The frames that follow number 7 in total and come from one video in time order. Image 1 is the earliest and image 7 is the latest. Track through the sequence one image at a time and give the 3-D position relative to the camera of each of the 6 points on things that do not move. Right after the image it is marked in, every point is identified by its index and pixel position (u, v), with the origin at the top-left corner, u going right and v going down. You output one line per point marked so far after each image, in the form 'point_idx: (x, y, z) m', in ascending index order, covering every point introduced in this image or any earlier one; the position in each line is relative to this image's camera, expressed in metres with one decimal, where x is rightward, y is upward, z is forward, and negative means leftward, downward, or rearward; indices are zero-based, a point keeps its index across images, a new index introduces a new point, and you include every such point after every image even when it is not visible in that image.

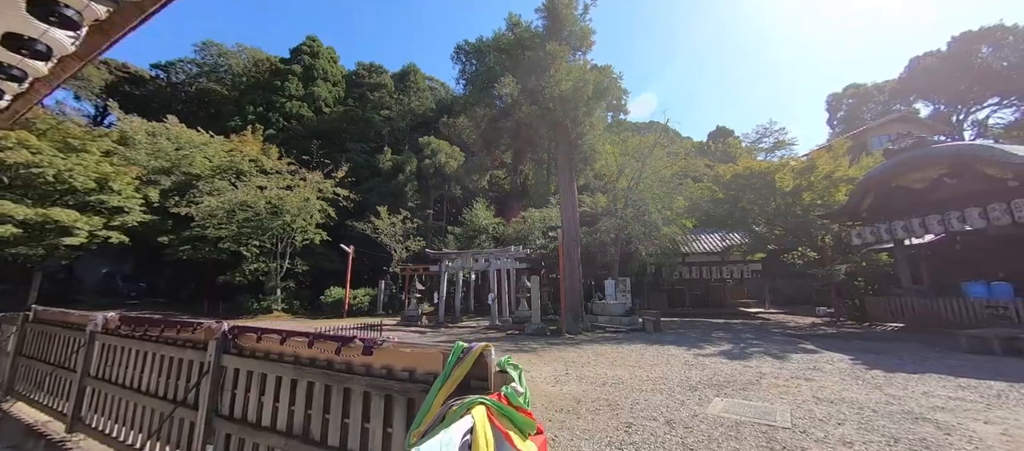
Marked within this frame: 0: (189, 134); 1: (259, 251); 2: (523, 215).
0: (-14.7, +4.1, +16.9) m
1: (-10.8, -1.0, +15.6) m
2: (+0.5, +0.6, +17.3) m
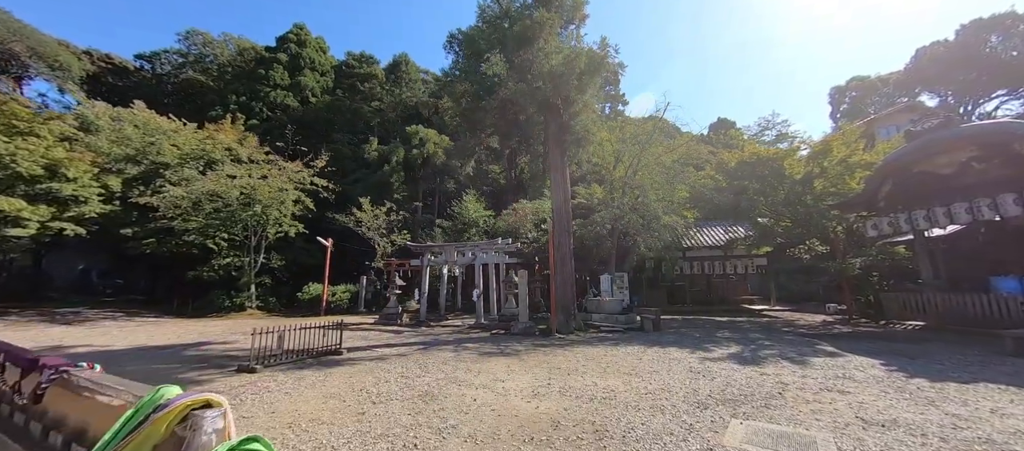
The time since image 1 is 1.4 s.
0: (-15.2, +4.5, +15.8) m
1: (-11.2, -0.7, +14.6) m
2: (+0.1, +0.9, +16.3) m
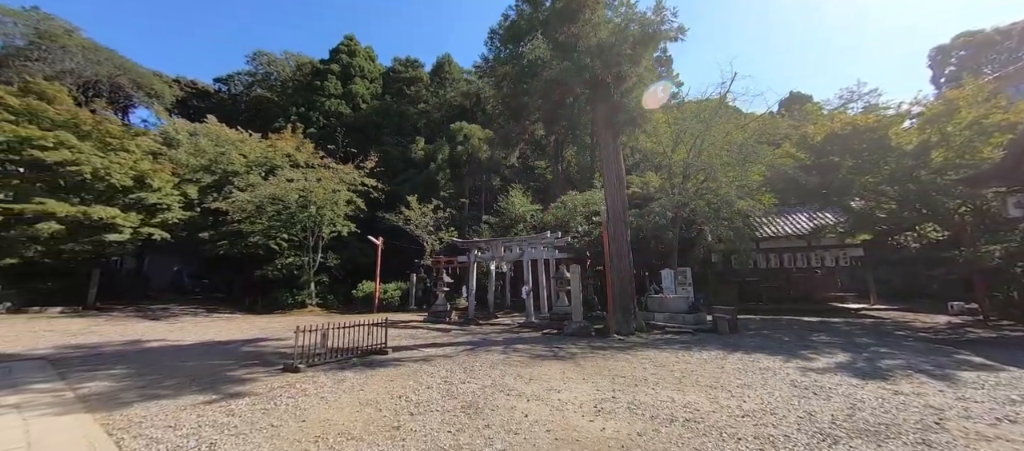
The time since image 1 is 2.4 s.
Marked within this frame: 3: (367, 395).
0: (-13.1, +4.3, +17.0) m
1: (-9.2, -0.8, +15.3) m
2: (+2.2, +1.1, +15.5) m
3: (-1.5, -1.8, +3.9) m
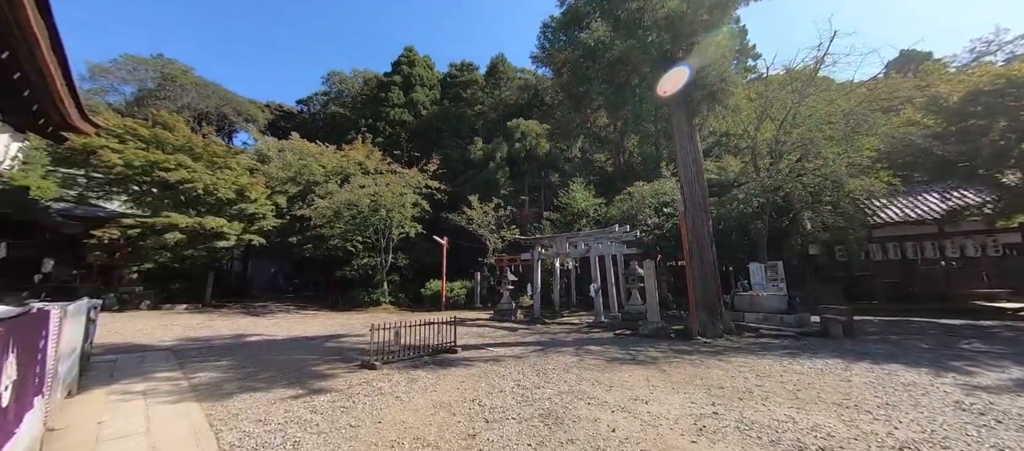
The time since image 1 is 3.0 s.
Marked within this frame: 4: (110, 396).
0: (-10.3, +4.0, +18.5) m
1: (-6.5, -0.9, +16.3) m
2: (+4.7, +1.4, +14.7) m
3: (-0.7, -1.8, +3.8) m
4: (-4.4, -1.9, +4.0) m
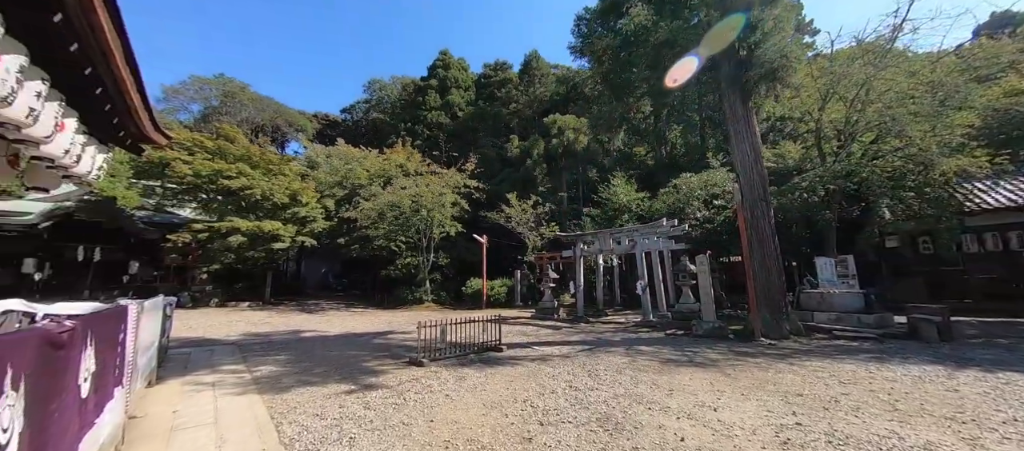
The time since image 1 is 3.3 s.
0: (-8.4, +4.0, +19.3) m
1: (-4.8, -0.9, +16.7) m
2: (+6.2, +1.6, +14.0) m
3: (-0.2, -1.7, +3.7) m
4: (-3.8, -1.9, +4.3) m
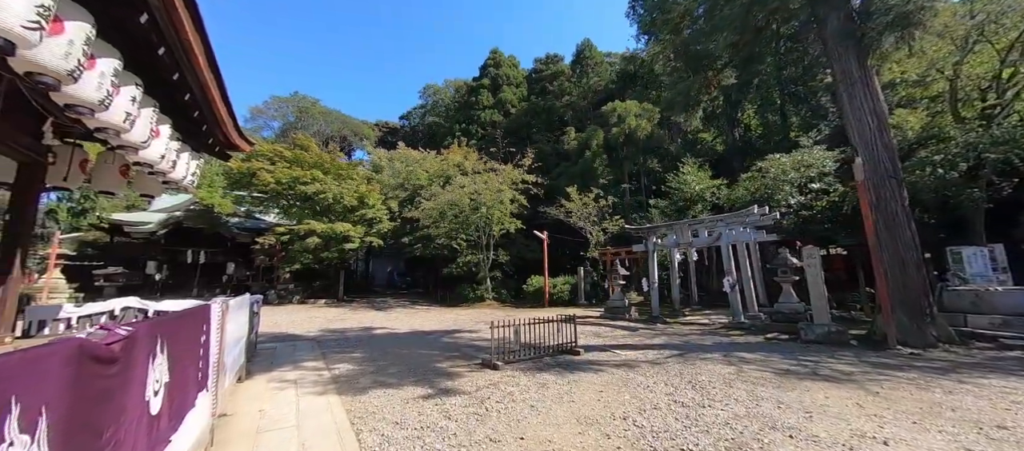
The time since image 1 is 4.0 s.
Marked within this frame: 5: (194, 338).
0: (-5.3, +4.0, +19.8) m
1: (-2.0, -0.8, +16.8) m
2: (+8.3, +1.9, +12.4) m
3: (+0.6, -1.6, +3.3) m
4: (-2.8, -1.9, +4.3) m
5: (-1.7, -0.6, +1.9) m
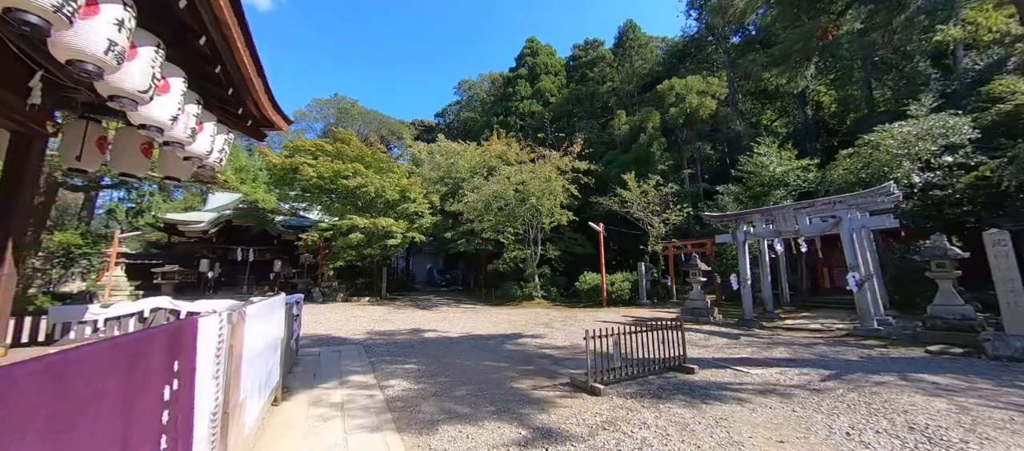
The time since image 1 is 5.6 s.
0: (-3.0, +4.3, +19.0) m
1: (+0.1, -0.5, +15.7) m
2: (+9.9, +2.4, +10.5) m
3: (+1.5, -1.4, +2.0) m
4: (-1.8, -1.7, +3.4) m
5: (-0.9, -0.4, +0.9) m
